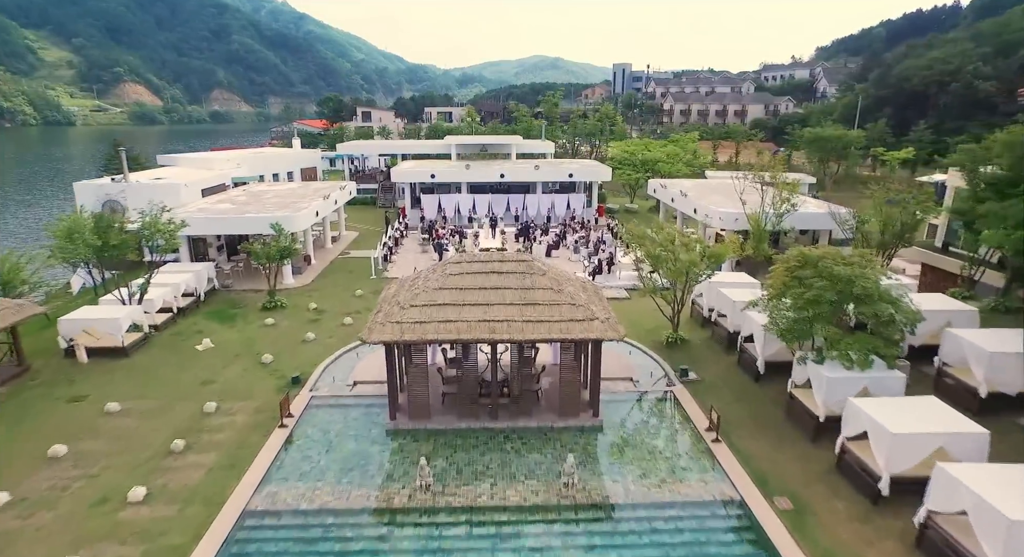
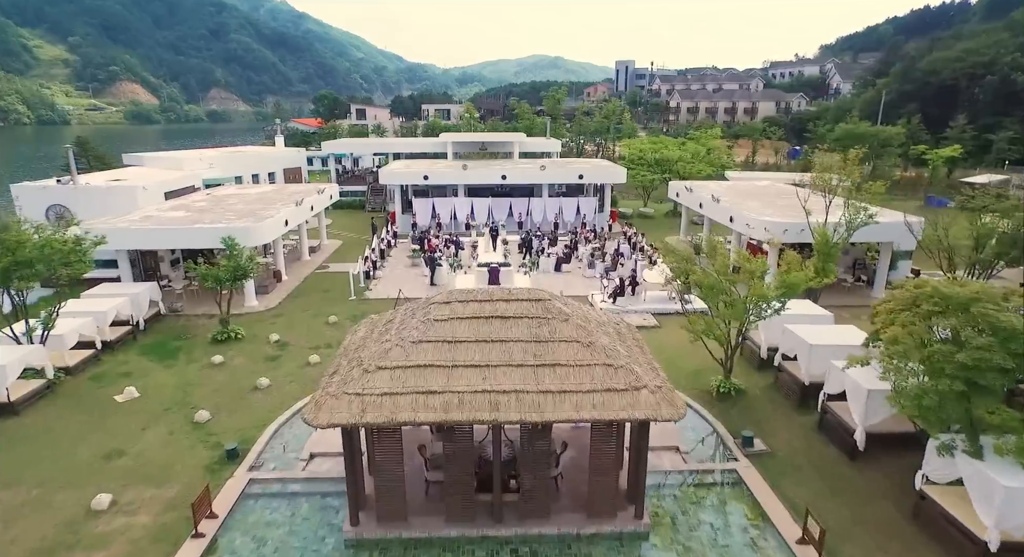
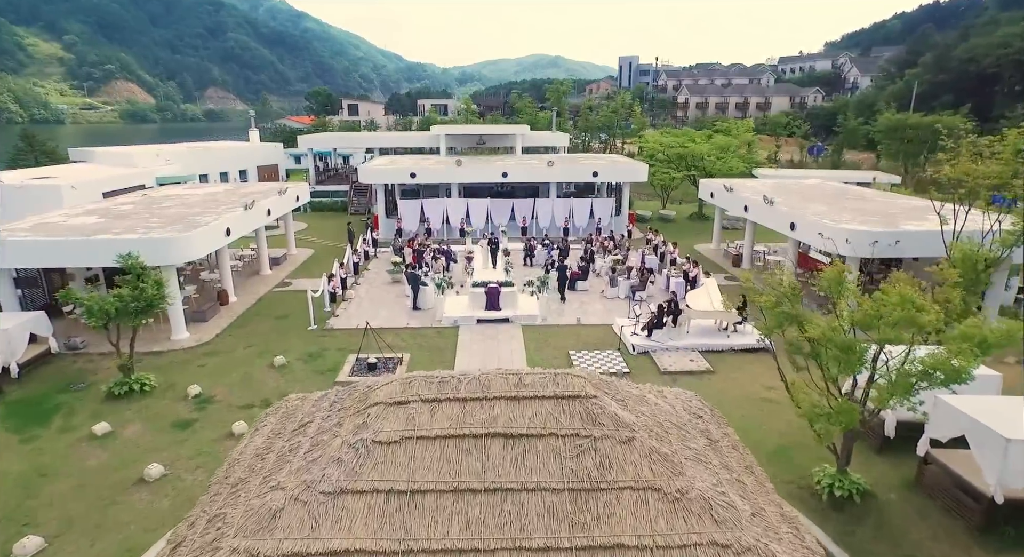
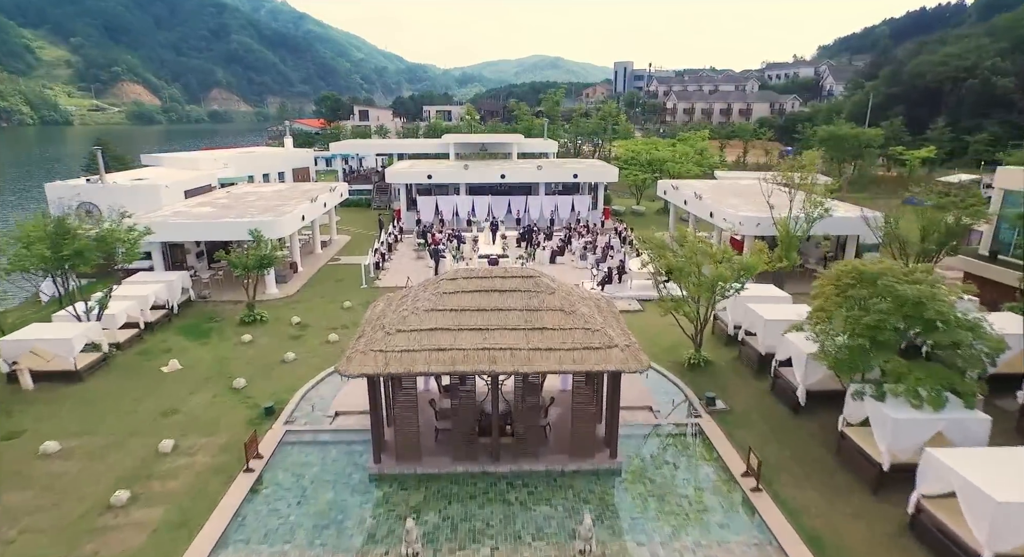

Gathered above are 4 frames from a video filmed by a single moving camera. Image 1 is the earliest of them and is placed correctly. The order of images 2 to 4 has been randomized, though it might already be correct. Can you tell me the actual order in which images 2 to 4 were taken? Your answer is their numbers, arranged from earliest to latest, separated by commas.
4, 2, 3
